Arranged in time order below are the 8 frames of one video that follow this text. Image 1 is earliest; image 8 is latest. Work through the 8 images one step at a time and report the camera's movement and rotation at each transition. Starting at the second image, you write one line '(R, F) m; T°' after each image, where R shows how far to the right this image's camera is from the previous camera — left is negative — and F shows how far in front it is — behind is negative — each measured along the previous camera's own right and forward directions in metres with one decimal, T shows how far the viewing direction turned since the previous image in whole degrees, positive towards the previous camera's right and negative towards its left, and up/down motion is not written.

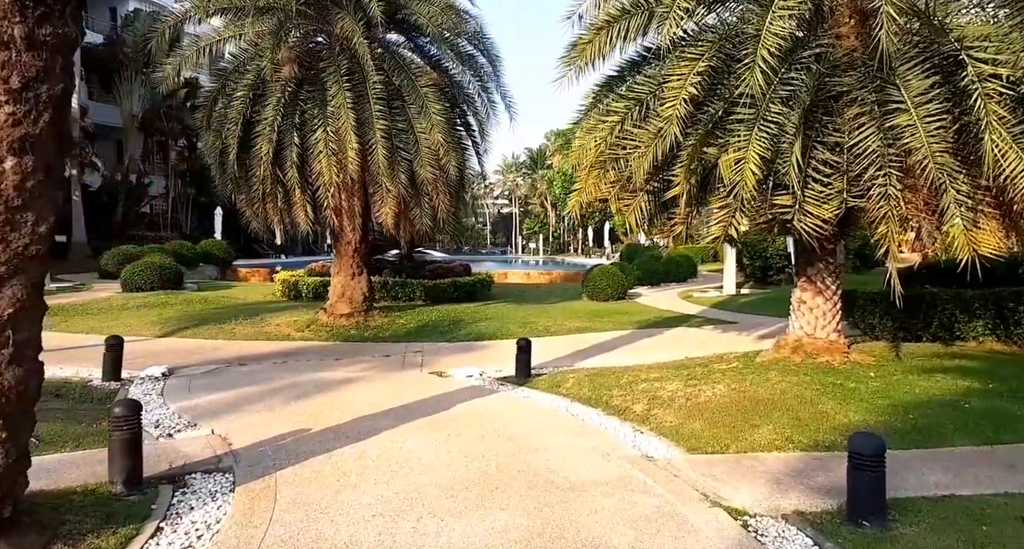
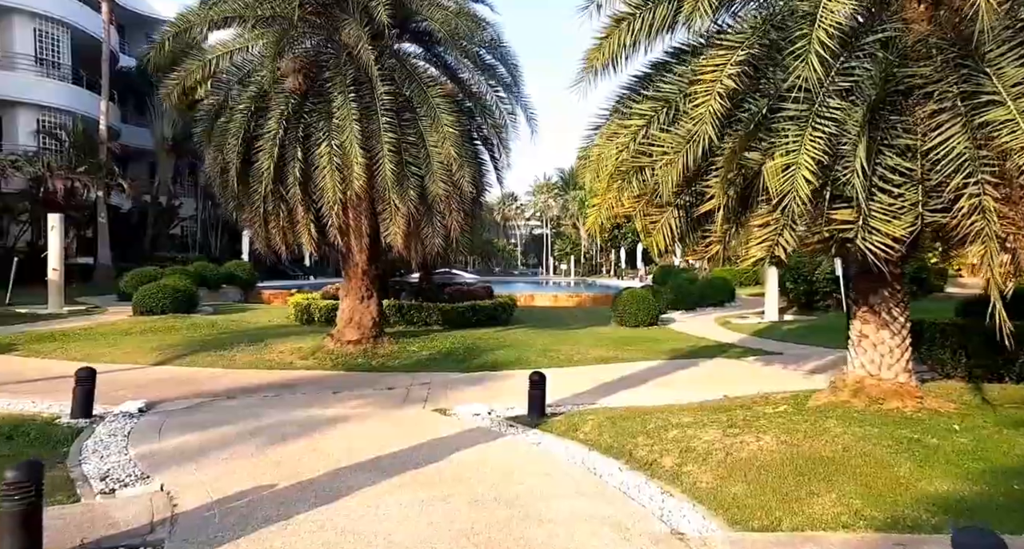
(+0.2, +1.0) m; -3°
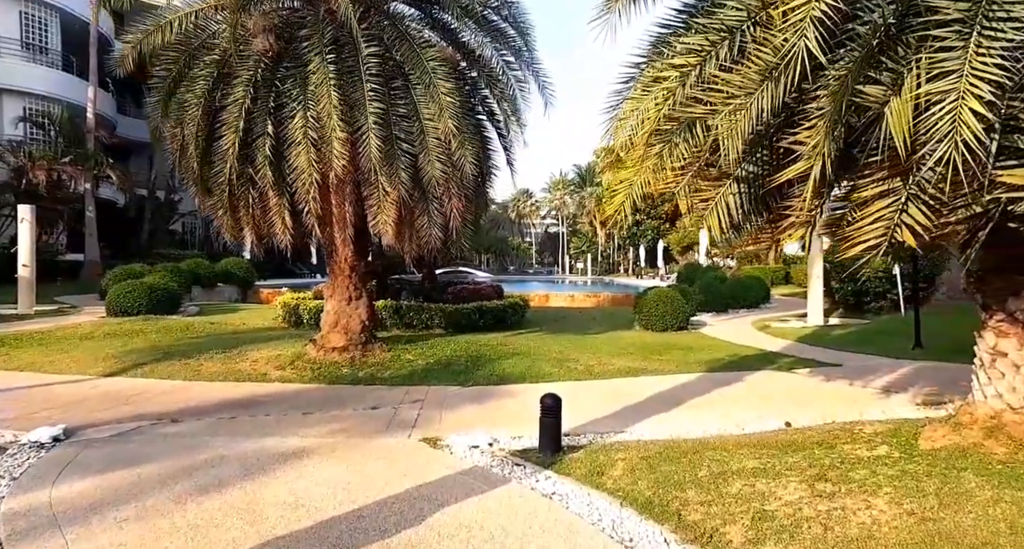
(+0.1, +1.7) m; -1°
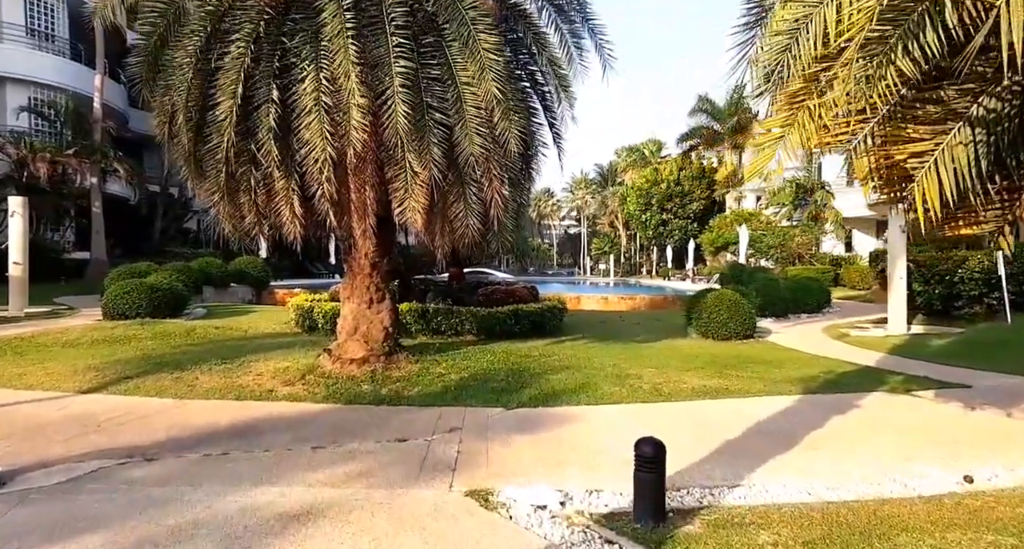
(-0.5, +1.7) m; -2°
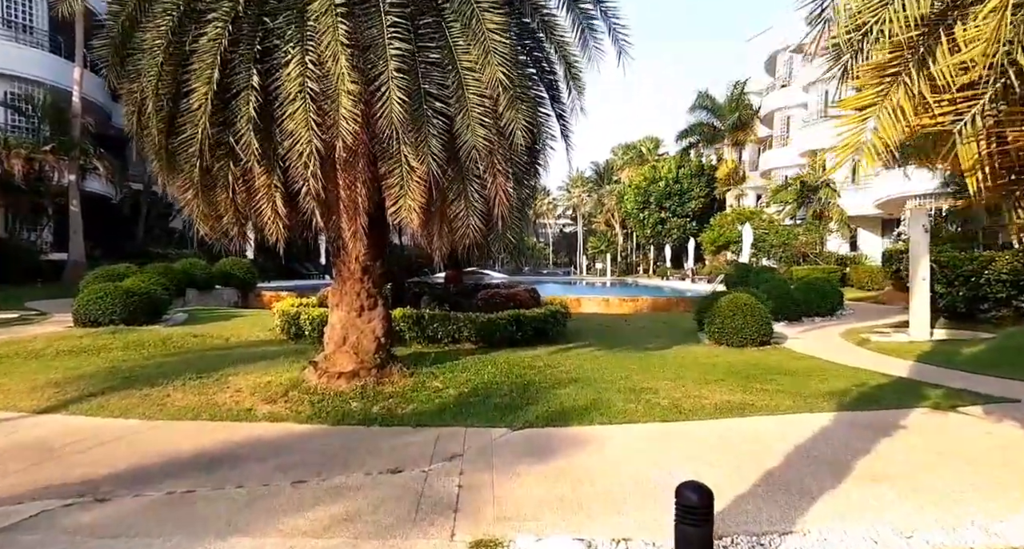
(-0.1, +0.8) m; 0°
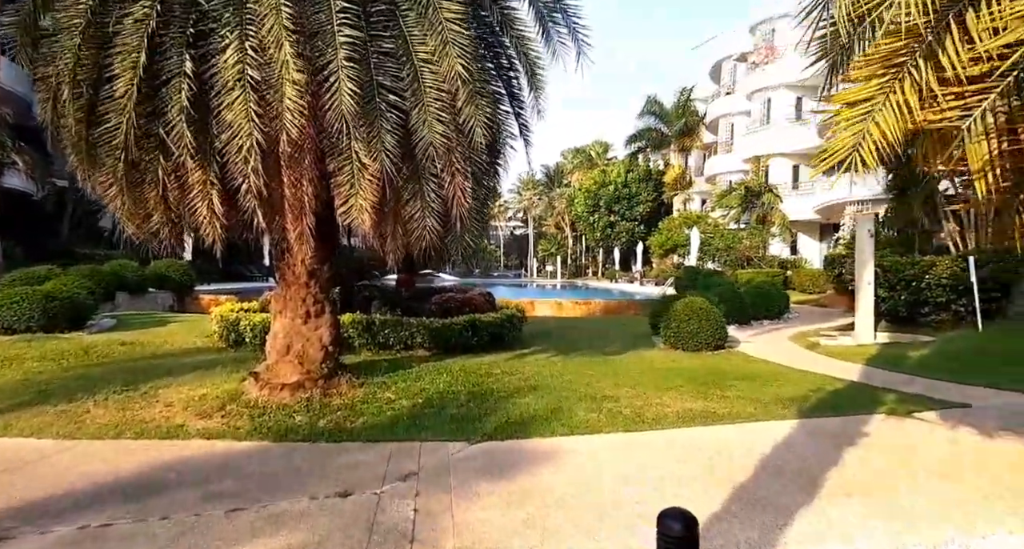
(-0.1, +0.4) m; +5°
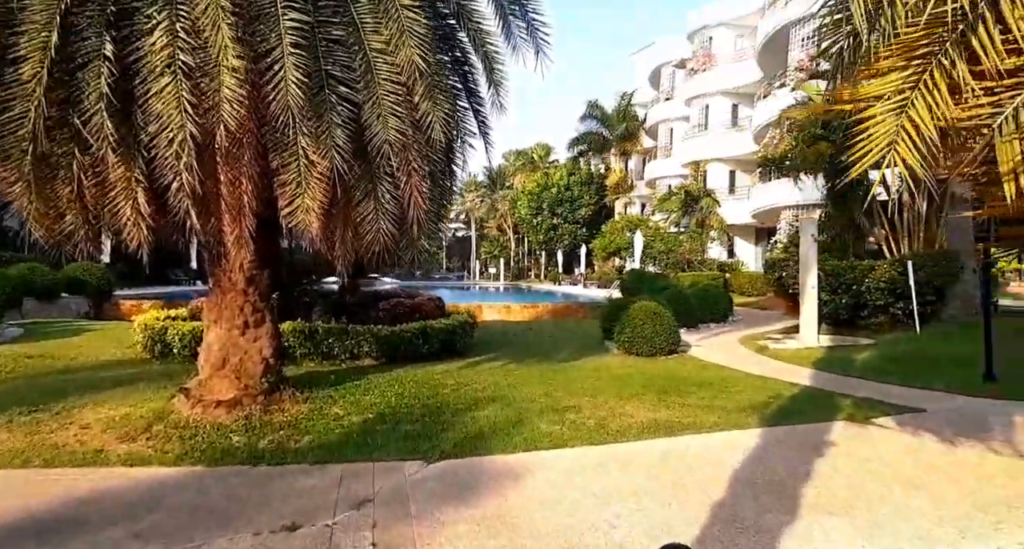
(-0.2, +0.4) m; +5°
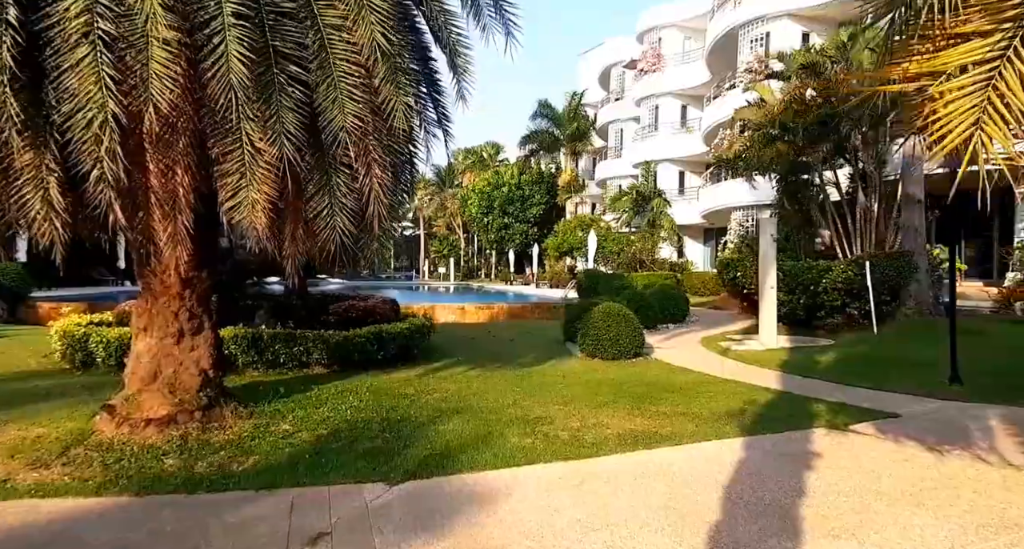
(-0.2, +0.5) m; +5°
